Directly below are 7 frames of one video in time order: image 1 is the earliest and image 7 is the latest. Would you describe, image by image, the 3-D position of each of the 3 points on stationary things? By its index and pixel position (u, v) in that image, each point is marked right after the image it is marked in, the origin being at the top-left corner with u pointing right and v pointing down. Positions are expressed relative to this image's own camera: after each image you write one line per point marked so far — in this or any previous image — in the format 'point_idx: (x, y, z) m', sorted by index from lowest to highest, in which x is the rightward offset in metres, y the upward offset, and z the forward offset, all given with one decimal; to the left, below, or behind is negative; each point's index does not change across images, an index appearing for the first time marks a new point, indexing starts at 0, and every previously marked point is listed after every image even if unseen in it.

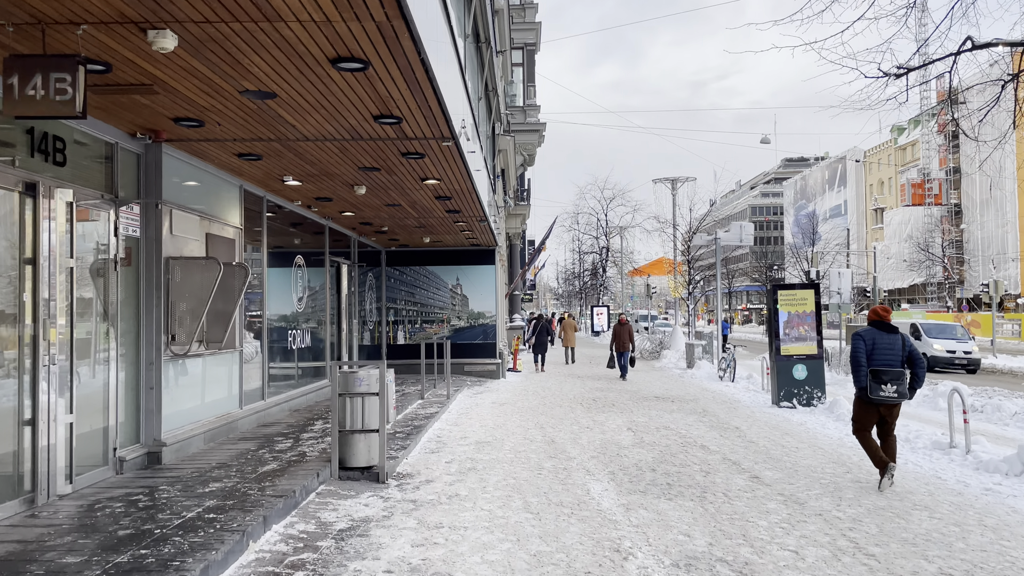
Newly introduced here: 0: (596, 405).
0: (+1.5, -2.1, +14.5) m
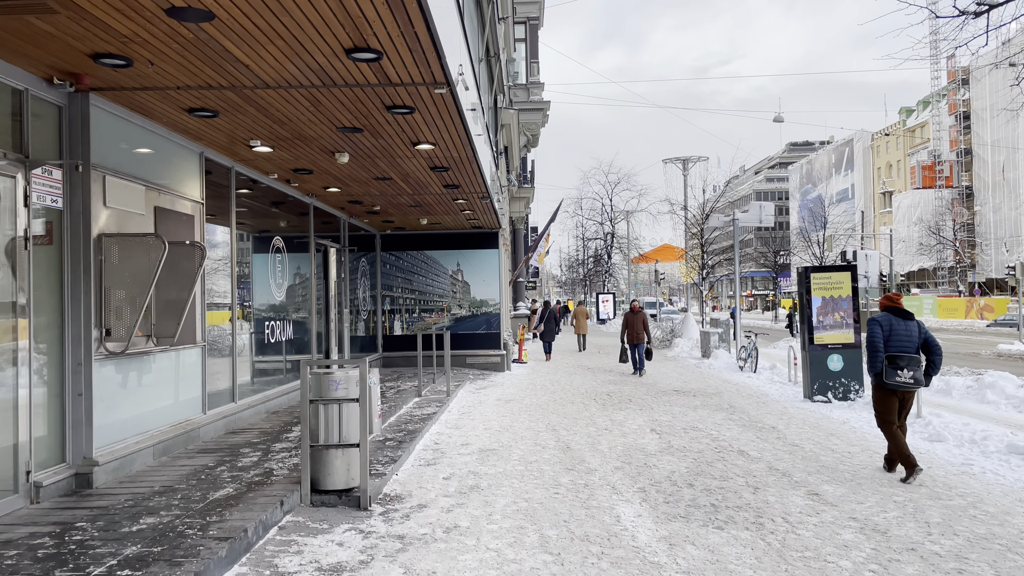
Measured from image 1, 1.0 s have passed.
0: (+1.6, -1.8, +13.1) m
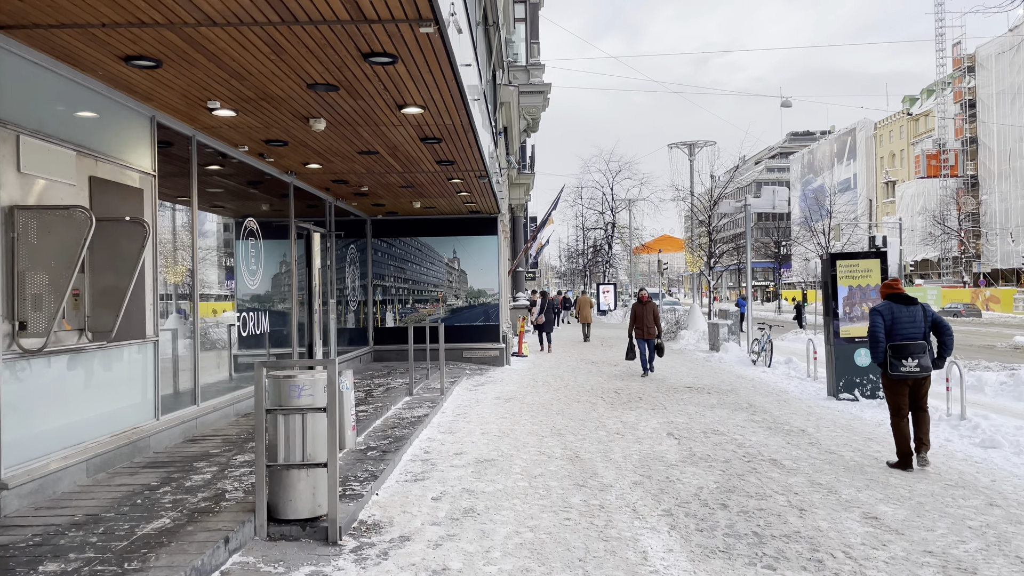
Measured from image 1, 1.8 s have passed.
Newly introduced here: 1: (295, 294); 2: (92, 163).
0: (+1.6, -1.7, +12.0) m
1: (-3.2, -0.1, +11.9) m
2: (-3.2, +1.0, +6.2) m
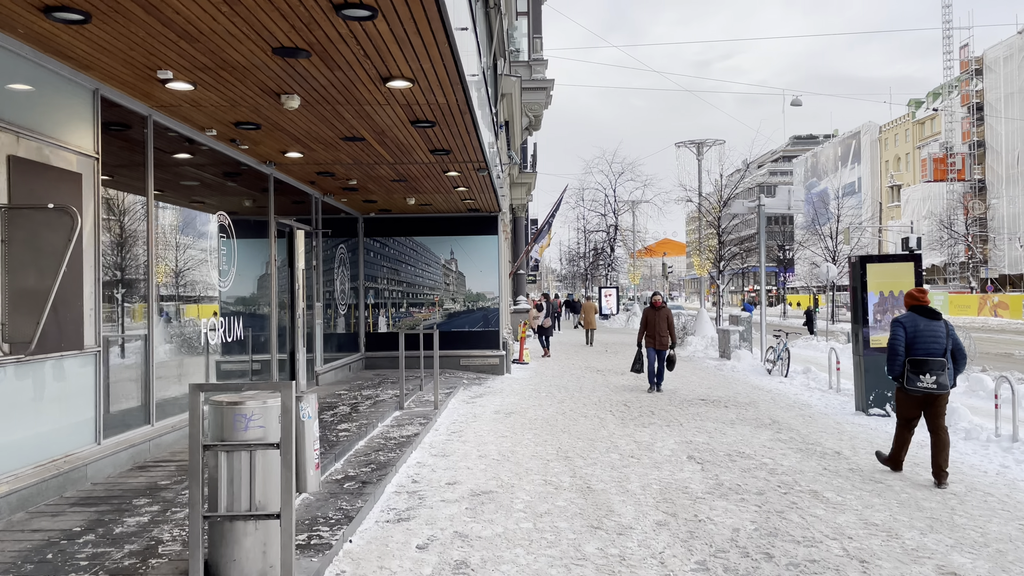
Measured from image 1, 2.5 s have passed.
0: (+1.6, -1.7, +11.0) m
1: (-3.2, -0.1, +10.9) m
2: (-3.2, +0.9, +5.2) m
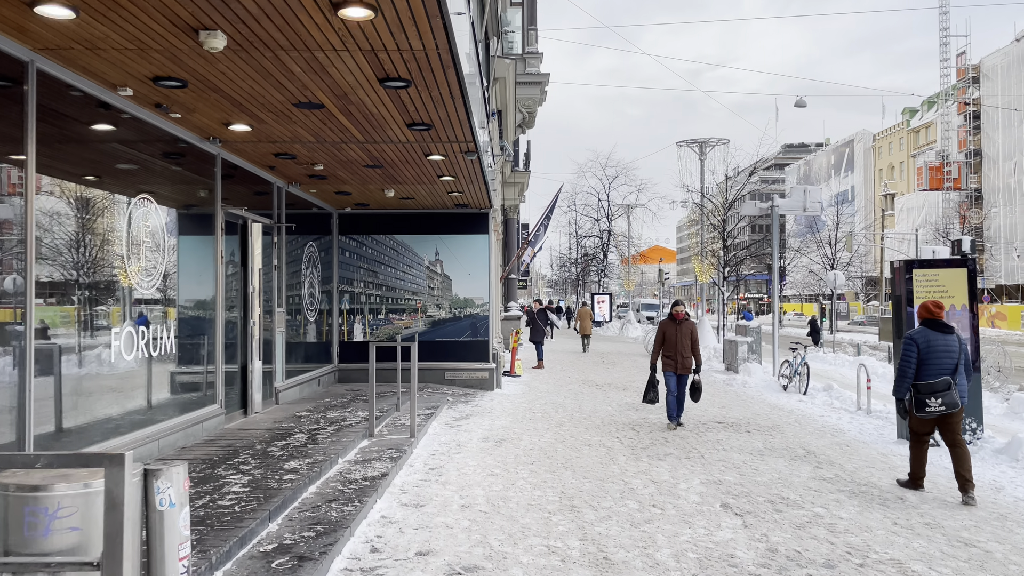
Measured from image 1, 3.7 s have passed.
0: (+1.5, -1.8, +9.4) m
1: (-3.3, -0.2, +9.2) m
2: (-3.2, +1.0, +3.5) m
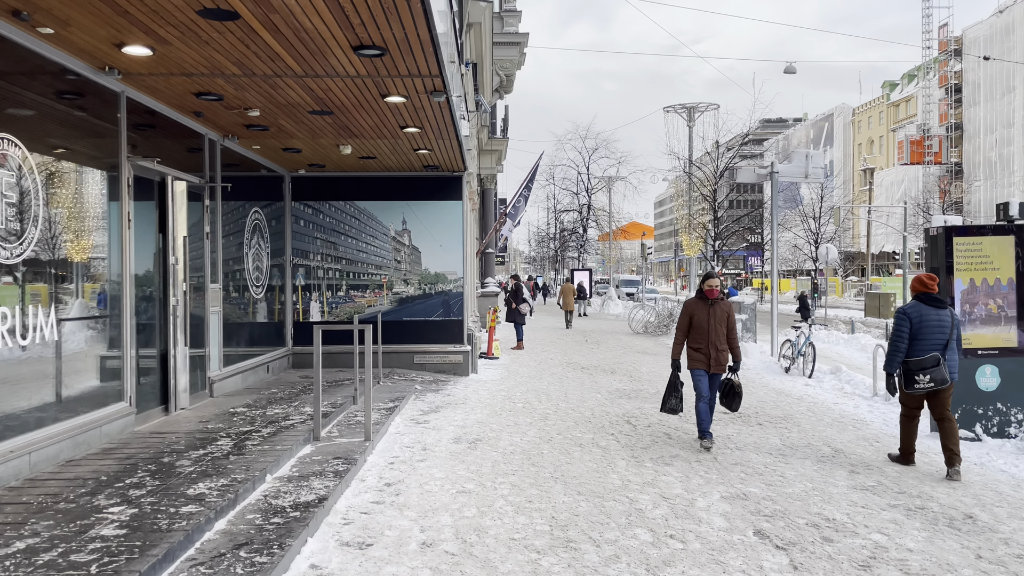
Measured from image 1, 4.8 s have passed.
0: (+1.3, -1.5, +8.0) m
1: (-3.5, +0.1, +7.6) m
2: (-3.3, +1.1, +1.9) m
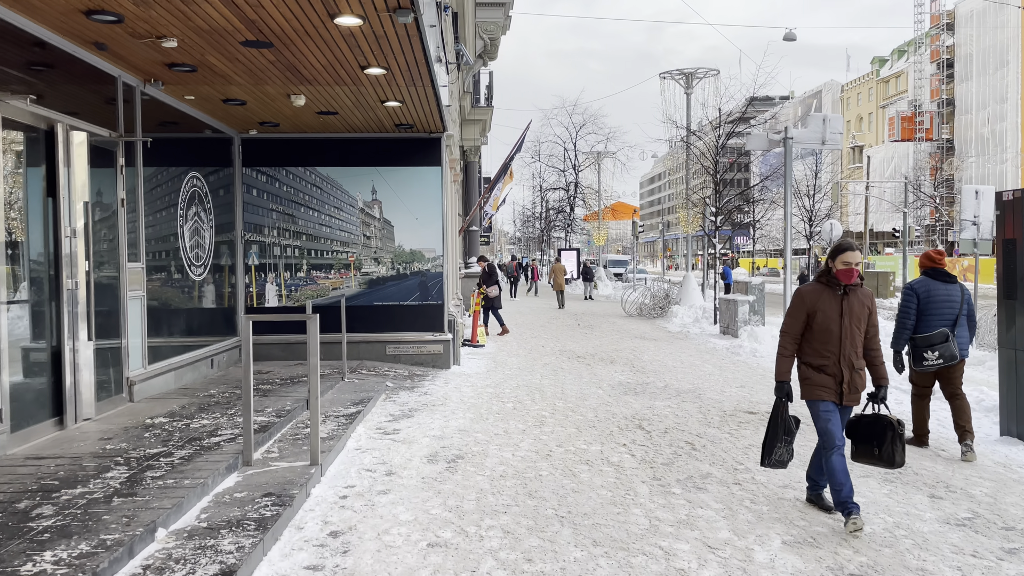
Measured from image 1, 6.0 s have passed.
0: (+1.2, -1.3, +6.5) m
1: (-3.6, +0.3, +6.0) m
2: (-3.3, +1.1, +0.2) m
